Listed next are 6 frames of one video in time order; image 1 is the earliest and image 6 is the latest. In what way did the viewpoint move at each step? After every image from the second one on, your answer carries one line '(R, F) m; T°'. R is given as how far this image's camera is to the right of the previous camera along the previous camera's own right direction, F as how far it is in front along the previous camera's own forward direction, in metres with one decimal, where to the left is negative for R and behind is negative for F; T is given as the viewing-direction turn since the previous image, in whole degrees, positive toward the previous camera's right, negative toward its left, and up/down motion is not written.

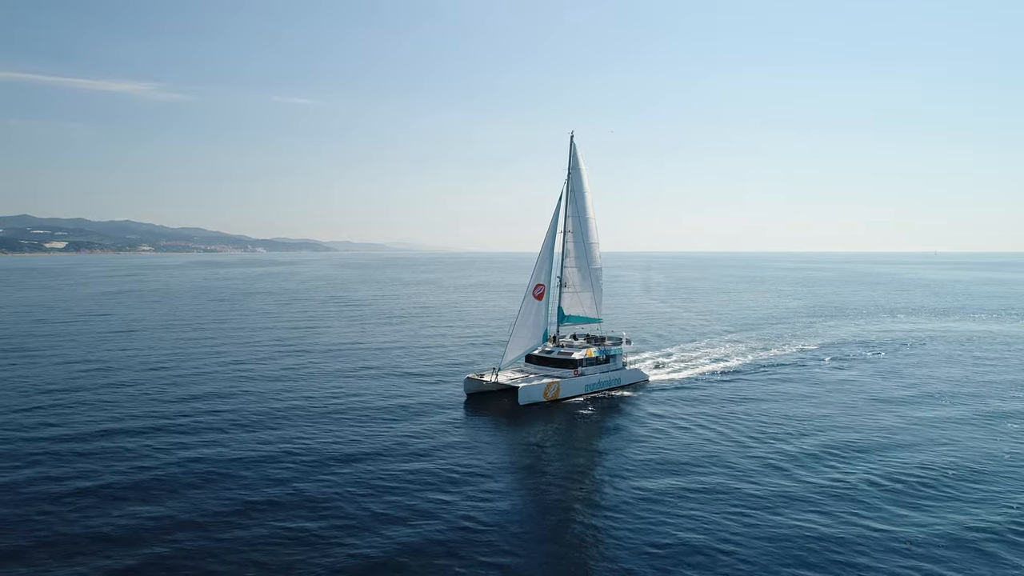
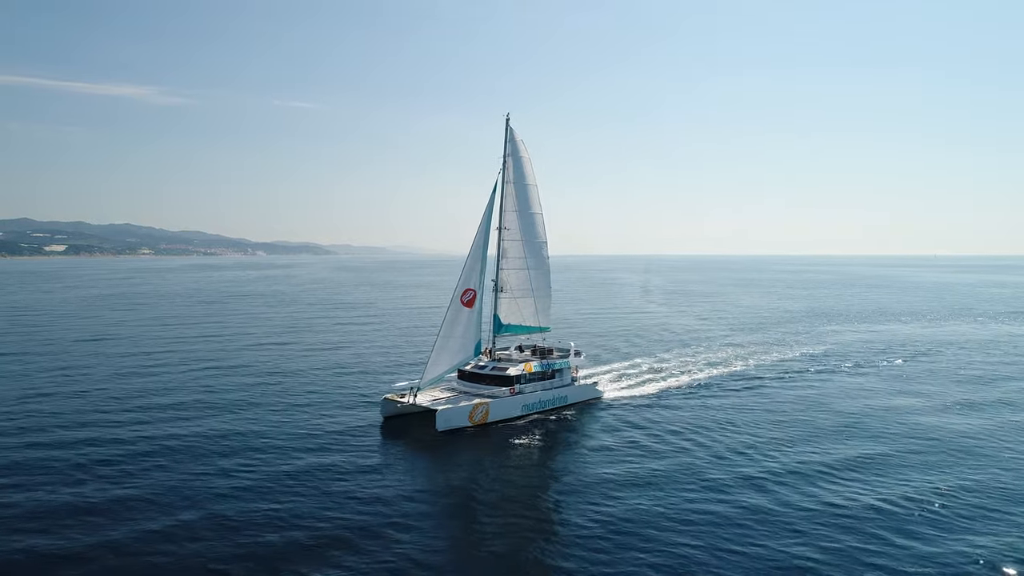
(+2.0, +2.4) m; 0°
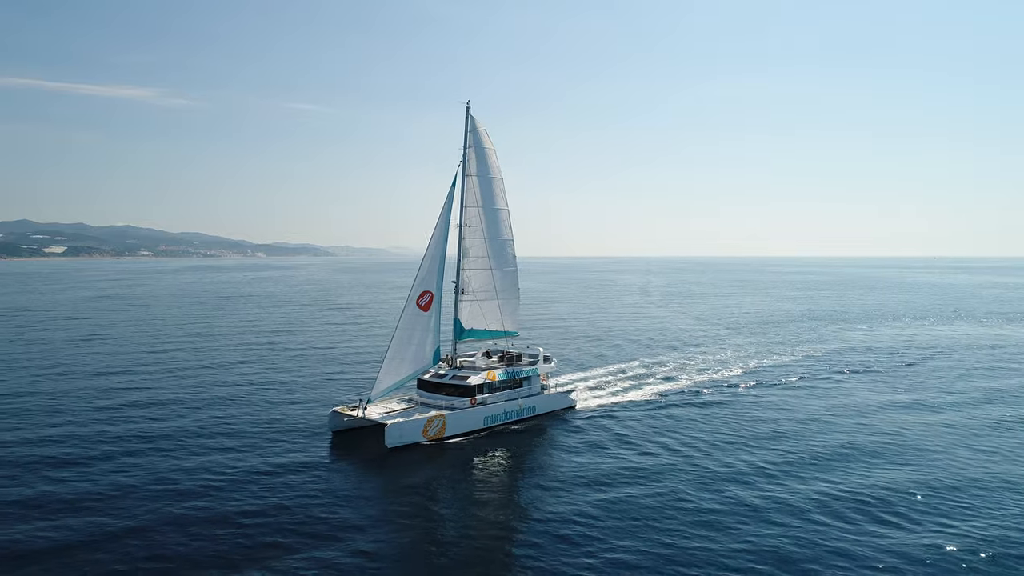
(+1.0, +1.2) m; 0°
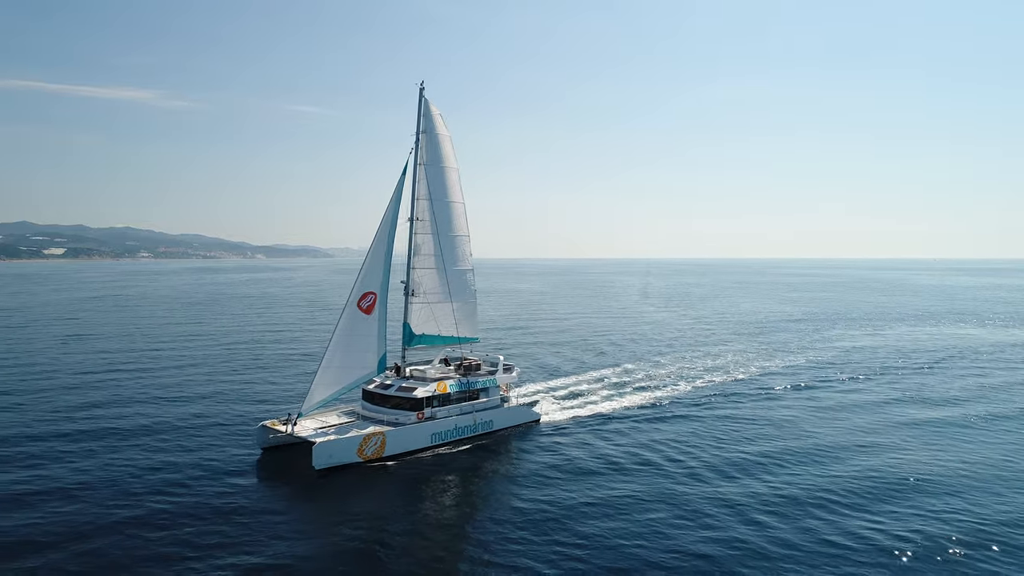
(+1.1, +1.4) m; 0°
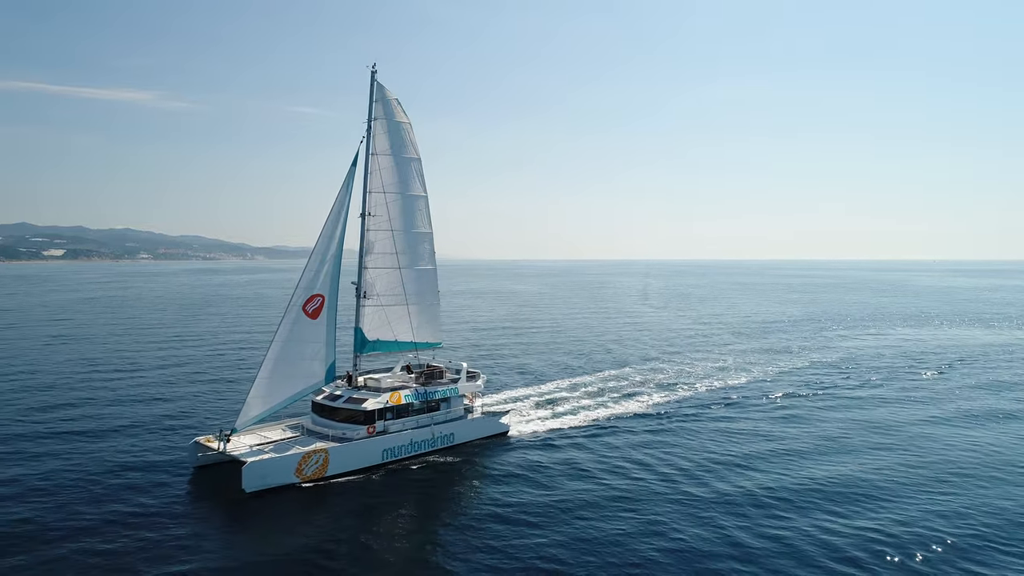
(+0.8, +1.1) m; 0°
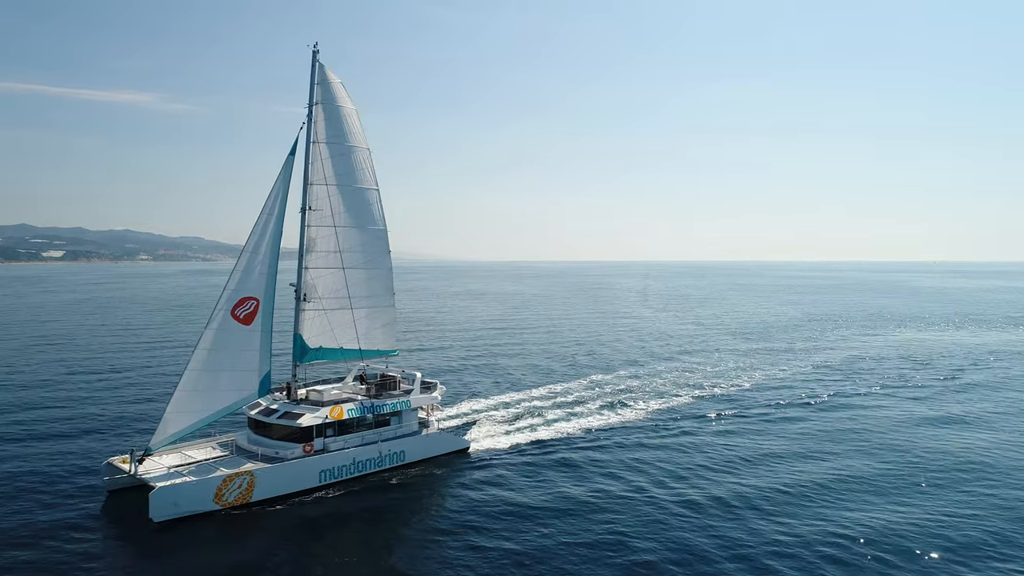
(+0.8, +1.2) m; 0°
